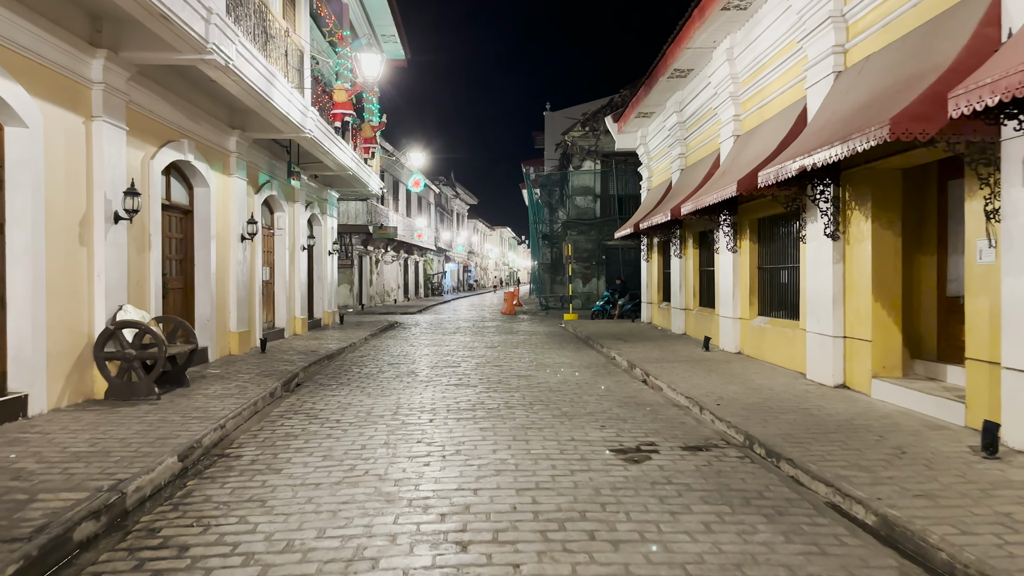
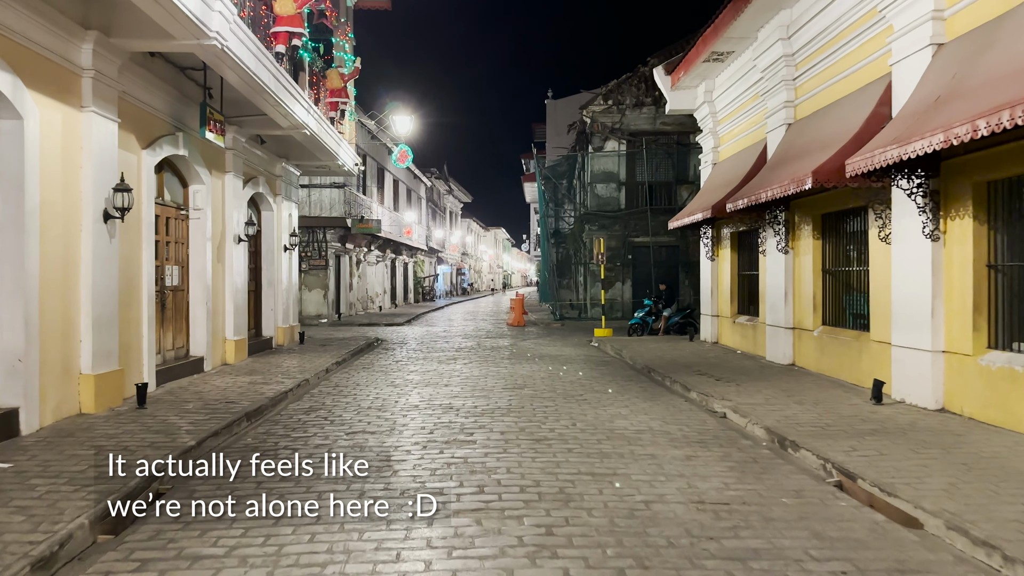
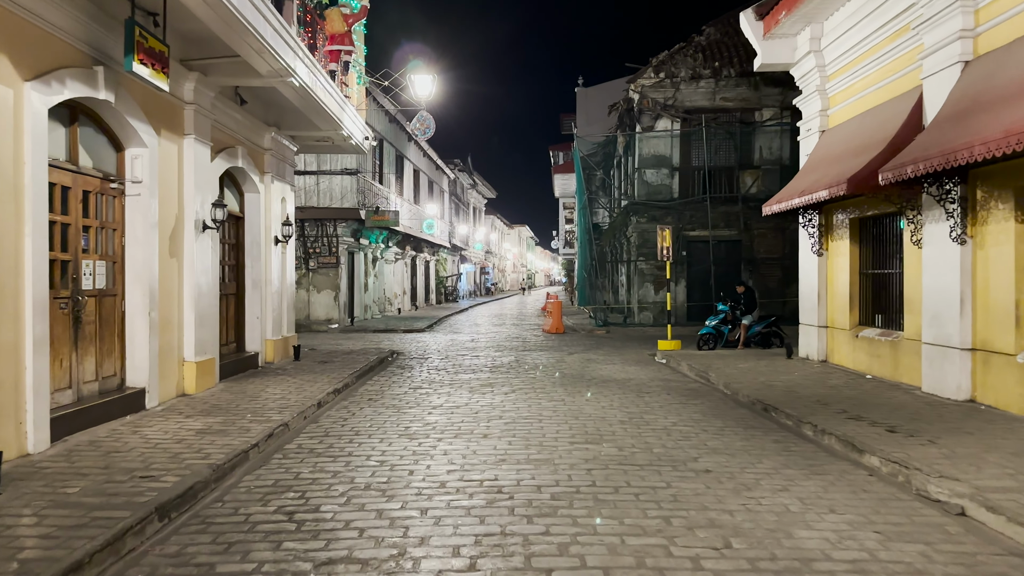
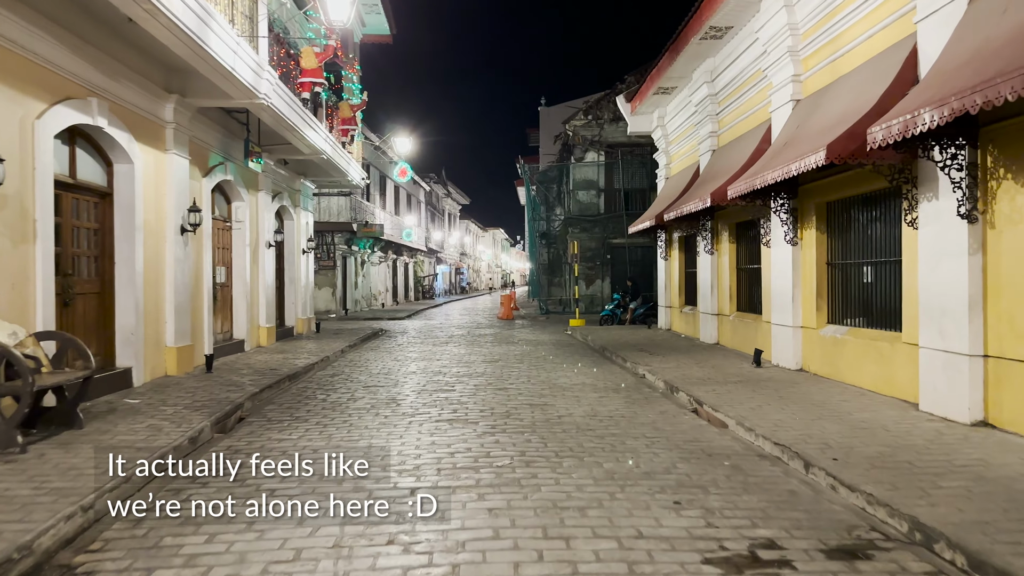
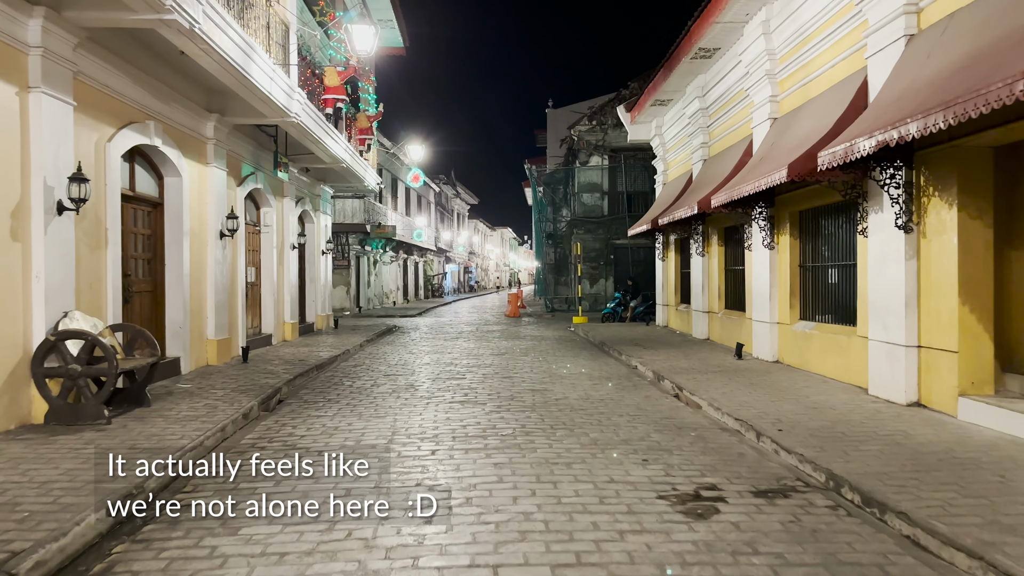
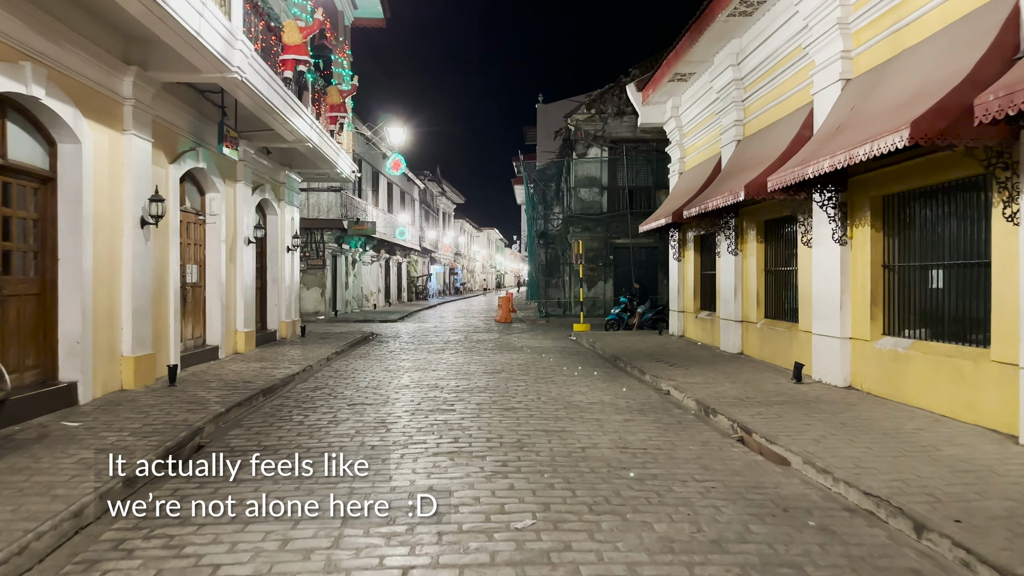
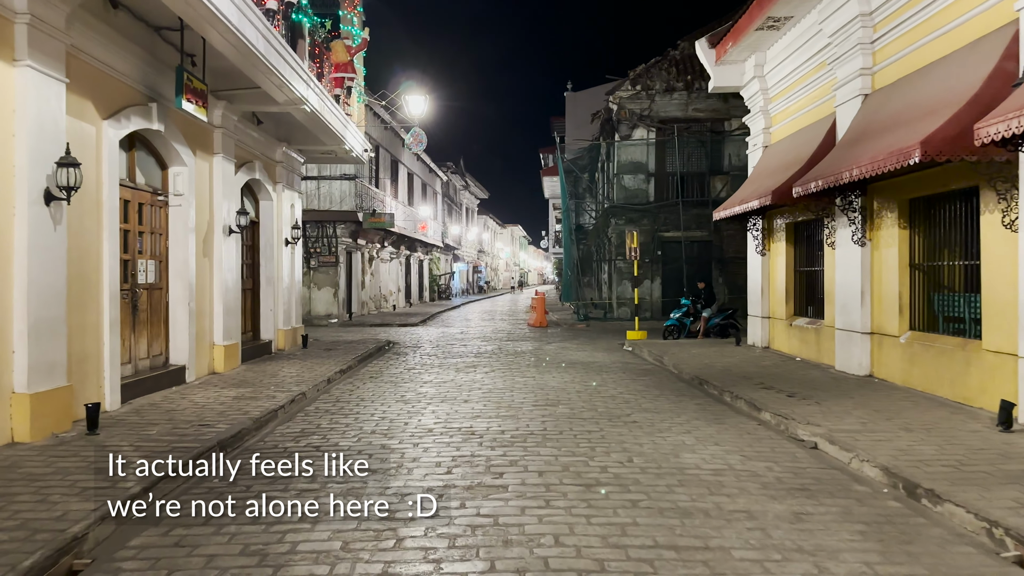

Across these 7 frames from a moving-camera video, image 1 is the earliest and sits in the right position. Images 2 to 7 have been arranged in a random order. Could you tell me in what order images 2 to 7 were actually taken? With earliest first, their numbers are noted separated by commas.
5, 4, 6, 2, 7, 3
